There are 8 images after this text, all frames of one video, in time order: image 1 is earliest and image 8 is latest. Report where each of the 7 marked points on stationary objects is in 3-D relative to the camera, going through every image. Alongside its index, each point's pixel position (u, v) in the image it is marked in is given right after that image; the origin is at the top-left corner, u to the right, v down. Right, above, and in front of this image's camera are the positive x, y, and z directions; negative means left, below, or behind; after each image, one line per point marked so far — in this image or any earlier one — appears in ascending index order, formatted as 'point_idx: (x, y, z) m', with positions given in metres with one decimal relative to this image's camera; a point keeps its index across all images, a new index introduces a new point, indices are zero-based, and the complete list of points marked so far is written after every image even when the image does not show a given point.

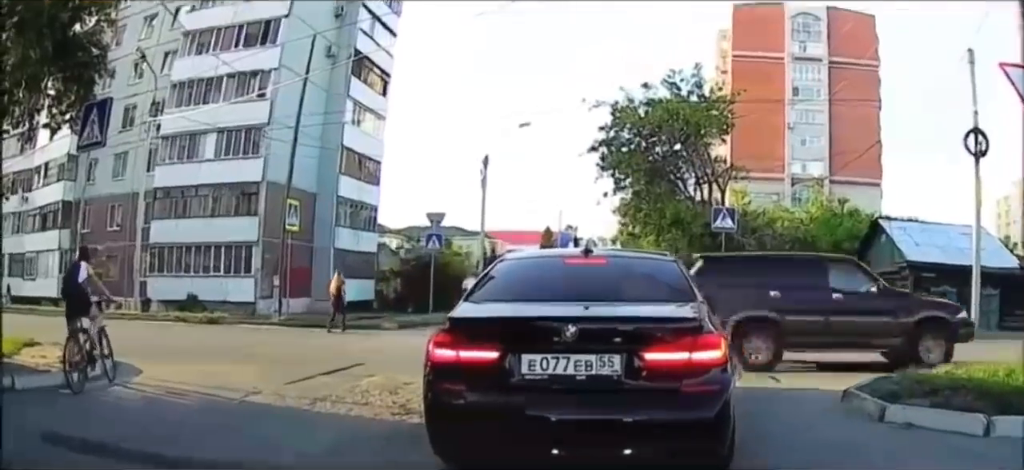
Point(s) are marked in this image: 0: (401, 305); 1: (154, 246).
0: (-0.8, -0.5, +9.1) m
1: (-2.7, -0.1, +9.0) m
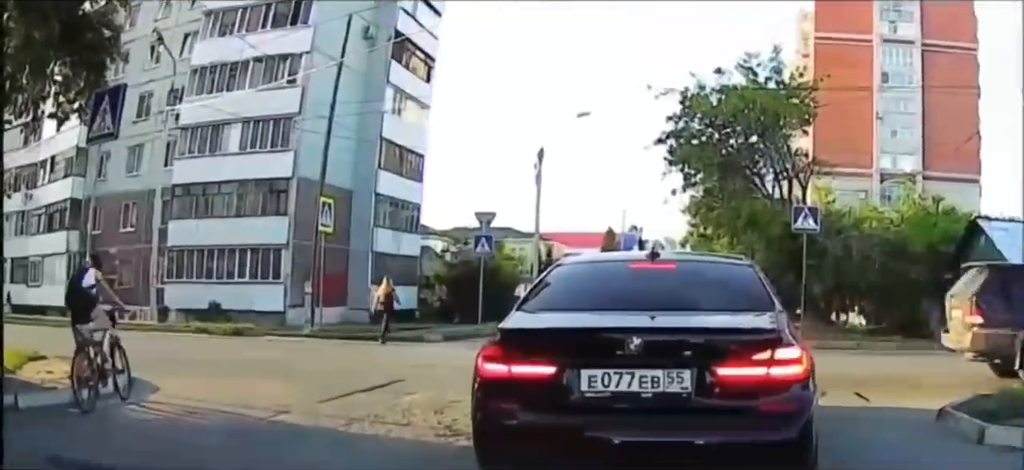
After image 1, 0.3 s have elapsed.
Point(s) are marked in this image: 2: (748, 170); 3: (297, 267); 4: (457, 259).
0: (-0.4, -0.5, +8.2) m
1: (-2.3, -0.1, +8.2) m
2: (+1.6, +0.5, +8.6) m
3: (-1.4, -0.2, +8.2) m
4: (-0.4, -0.2, +8.2) m
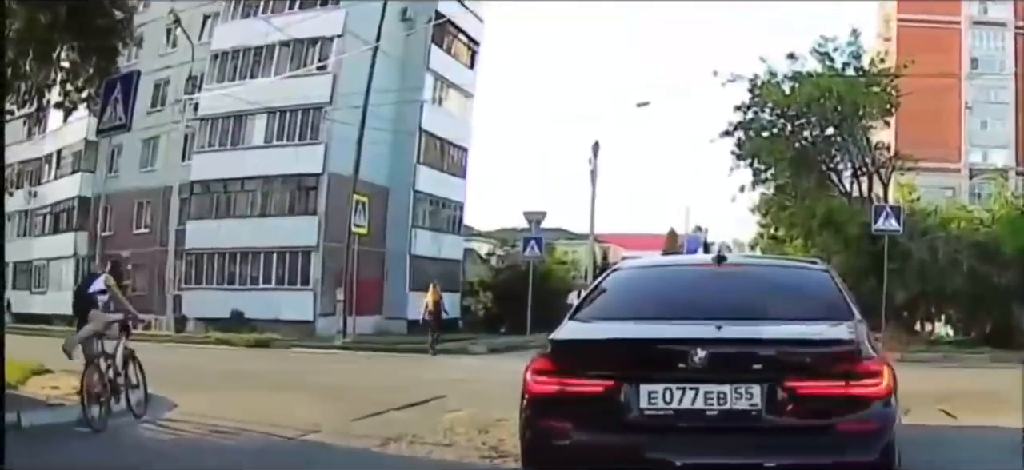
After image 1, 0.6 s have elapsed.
0: (-0.1, -0.5, +7.5) m
1: (-2.0, -0.1, +7.6) m
2: (+1.9, +0.4, +7.9) m
3: (-1.1, -0.2, +7.5) m
4: (0.0, -0.2, +7.5) m
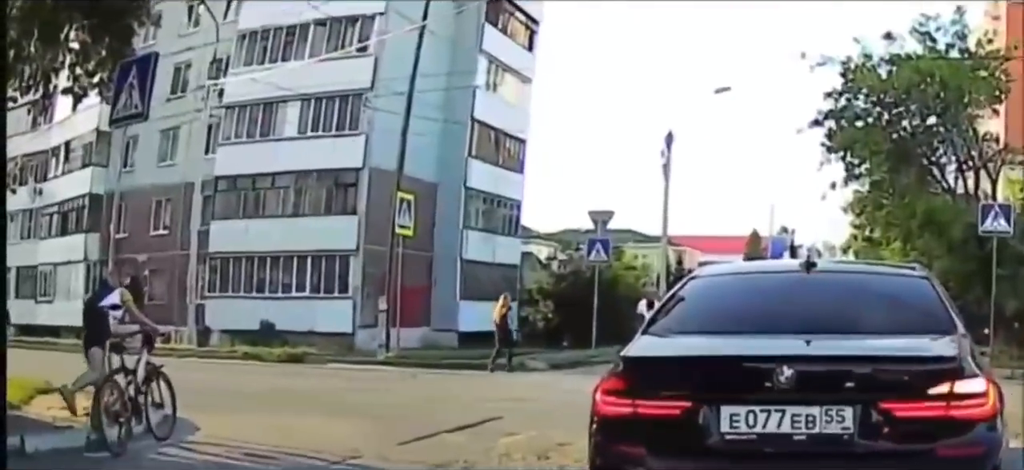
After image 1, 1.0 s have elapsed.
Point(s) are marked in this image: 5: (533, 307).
0: (+0.2, -0.6, +6.8) m
1: (-1.6, -0.1, +6.9) m
2: (+2.3, +0.4, +7.0) m
3: (-0.8, -0.2, +6.8) m
4: (+0.3, -0.2, +6.7) m
5: (+0.1, -0.4, +6.7) m
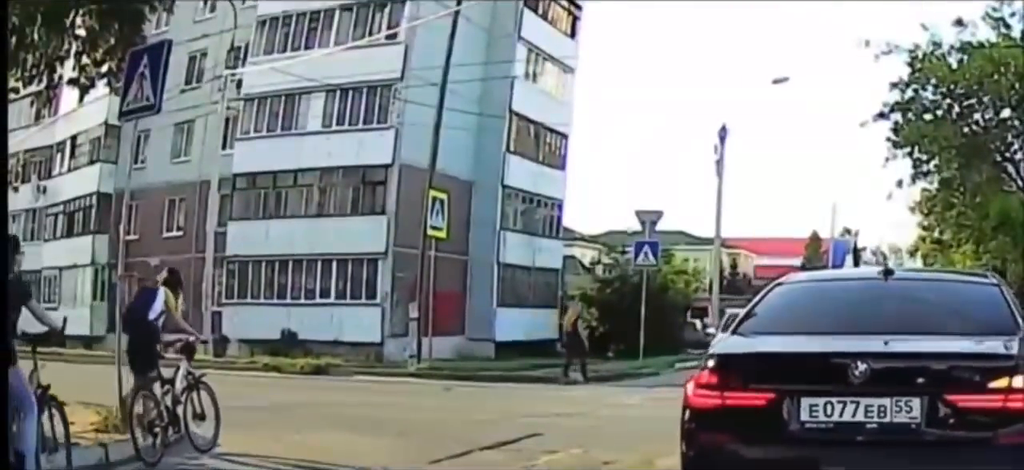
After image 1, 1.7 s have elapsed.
0: (+0.4, -0.6, +6.3) m
1: (-1.4, -0.1, +6.5) m
2: (+2.5, +0.4, +6.5) m
3: (-0.6, -0.2, +6.4) m
4: (+0.5, -0.2, +6.2) m
5: (+0.3, -0.4, +6.2) m
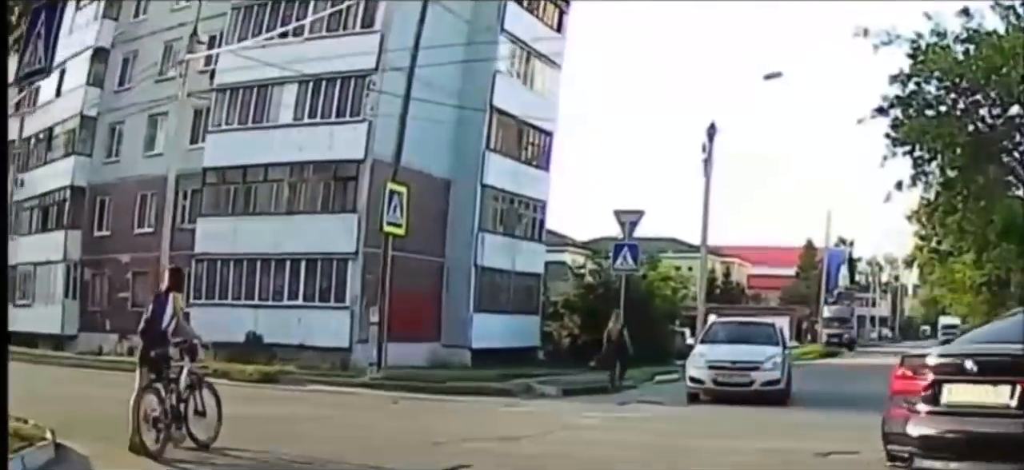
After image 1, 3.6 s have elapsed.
0: (+0.3, -0.6, +6.0) m
1: (-1.5, -0.1, +6.2) m
2: (+2.4, +0.4, +6.2) m
3: (-0.7, -0.2, +6.1) m
4: (+0.4, -0.2, +6.0) m
5: (+0.2, -0.4, +5.9) m
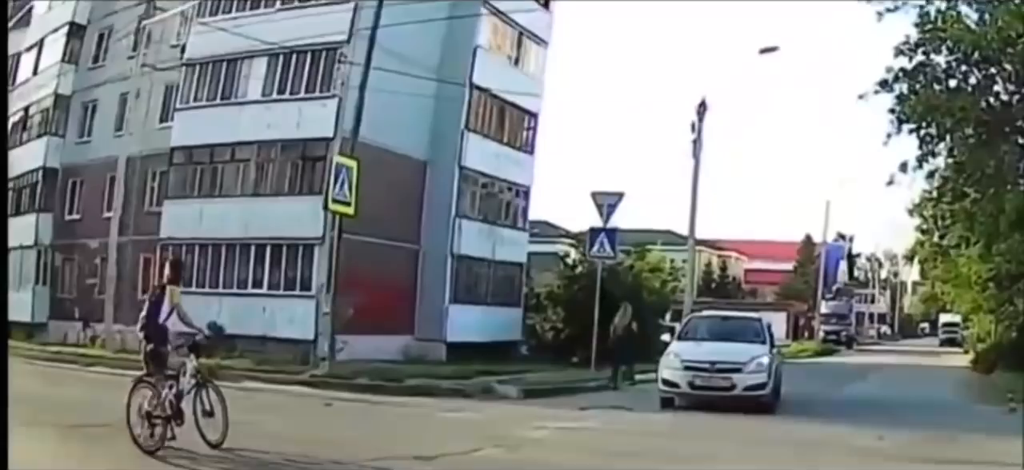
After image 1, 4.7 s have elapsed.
0: (+0.2, -0.5, +5.8) m
1: (-1.6, 0.0, +5.9) m
2: (+2.3, +0.4, +5.9) m
3: (-0.8, -0.2, +5.8) m
4: (+0.3, -0.2, +5.7) m
5: (+0.1, -0.4, +5.7) m
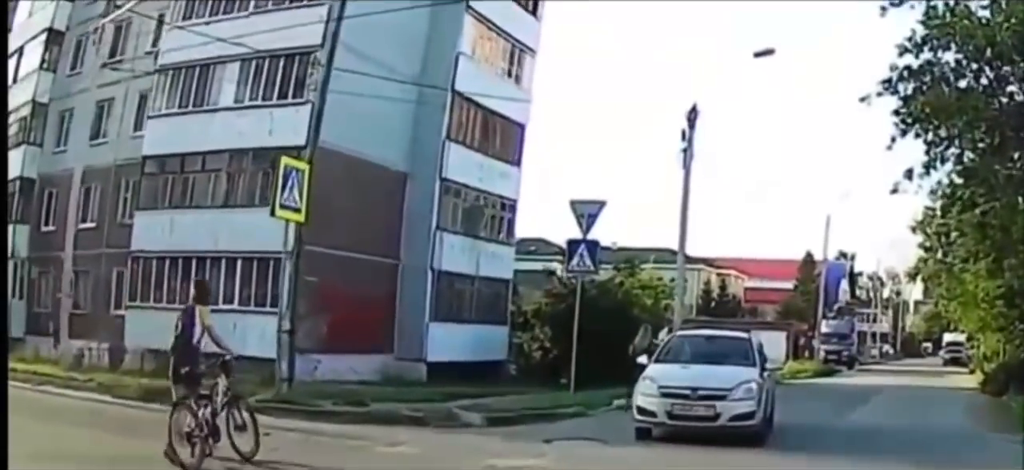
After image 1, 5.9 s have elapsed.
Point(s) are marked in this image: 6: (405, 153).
0: (+0.2, -0.6, +5.5) m
1: (-1.7, -0.1, +5.7) m
2: (+2.3, +0.3, +5.7) m
3: (-0.8, -0.2, +5.6) m
4: (+0.3, -0.2, +5.5) m
5: (+0.1, -0.4, +5.4) m
6: (-0.4, +0.3, +5.4) m
